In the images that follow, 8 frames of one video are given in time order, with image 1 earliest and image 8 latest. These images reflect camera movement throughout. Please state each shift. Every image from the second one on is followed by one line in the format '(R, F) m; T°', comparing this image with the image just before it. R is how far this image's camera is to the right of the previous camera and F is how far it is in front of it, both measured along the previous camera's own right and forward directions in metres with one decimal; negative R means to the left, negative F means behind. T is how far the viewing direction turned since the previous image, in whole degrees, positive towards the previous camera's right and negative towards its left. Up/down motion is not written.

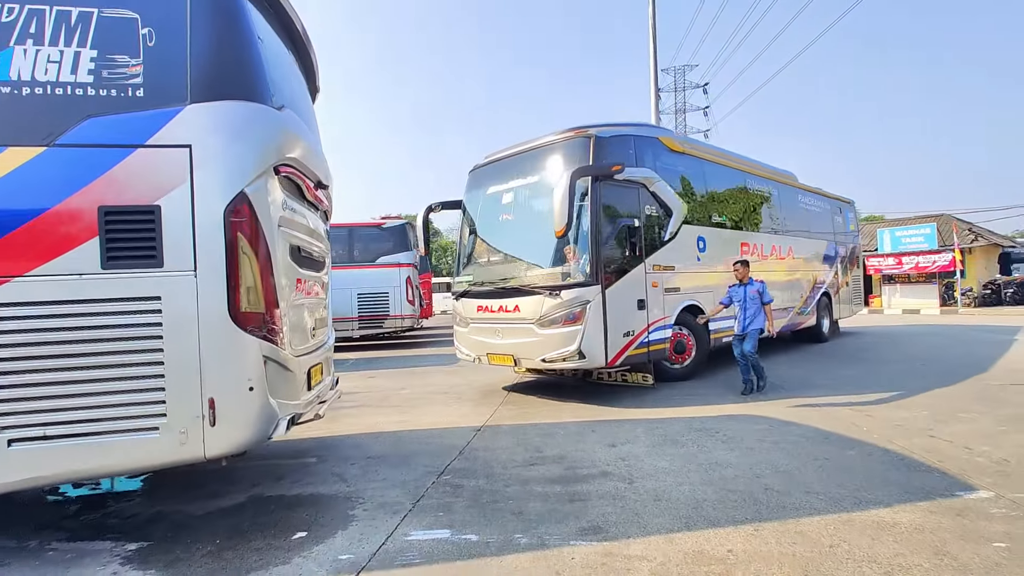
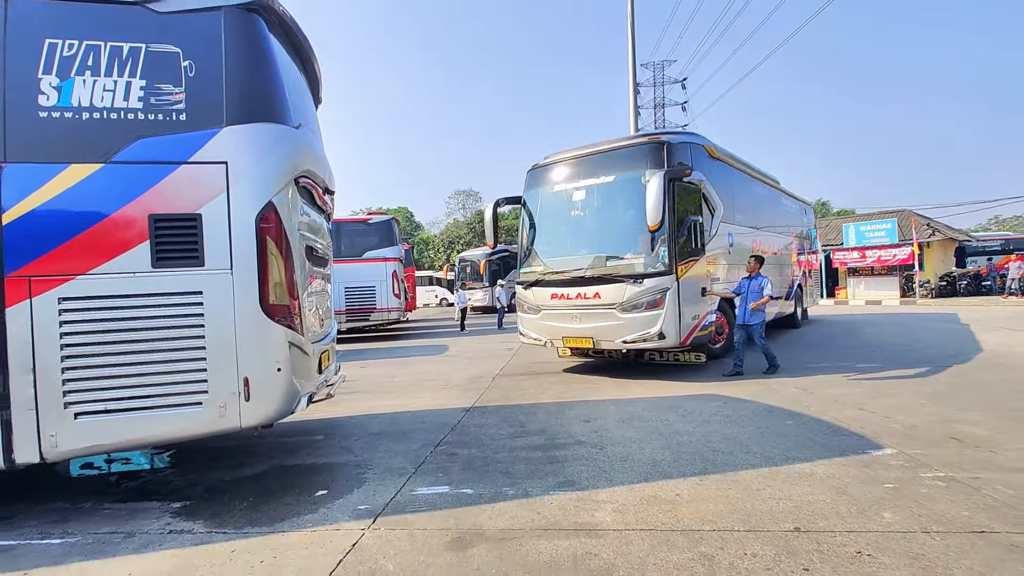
(-0.1, -0.7) m; +2°
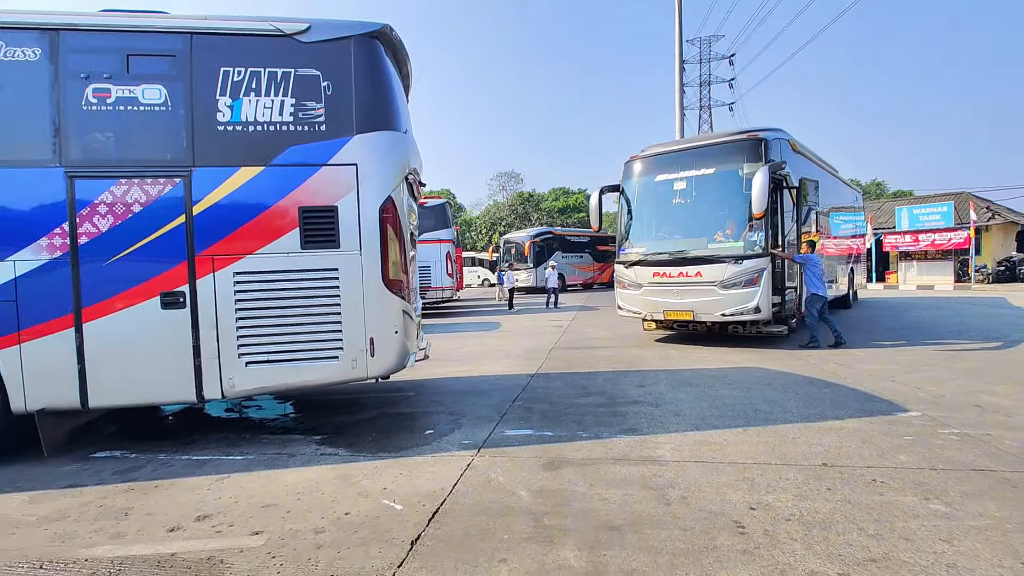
(-0.3, -0.8) m; -4°
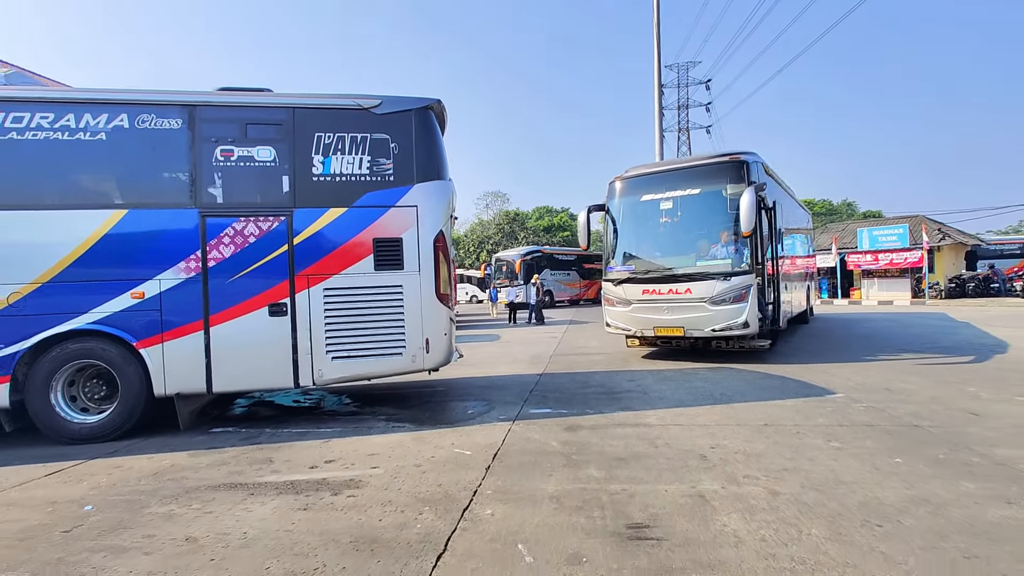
(-0.5, -1.5) m; +2°
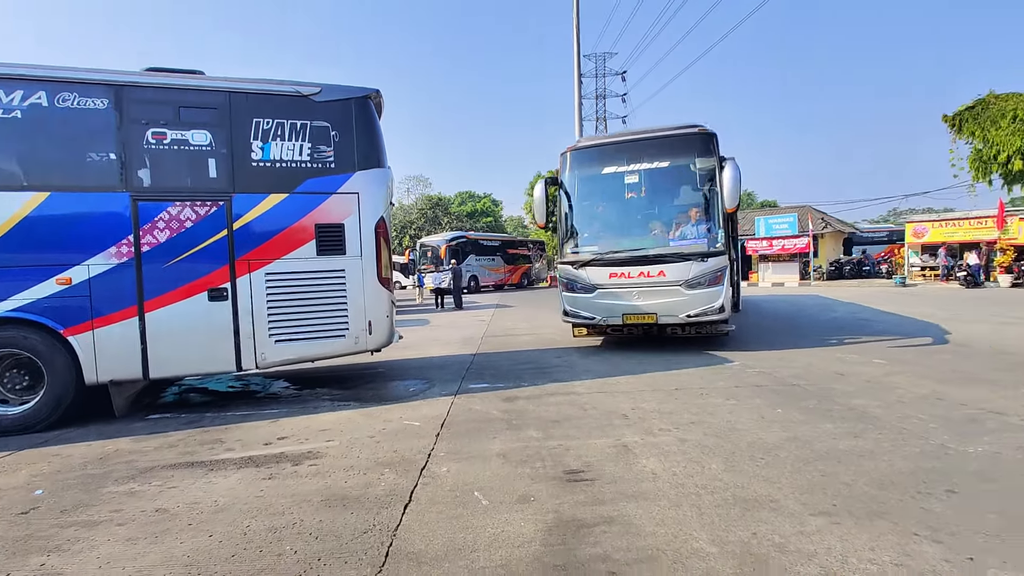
(-0.2, -0.4) m; +8°
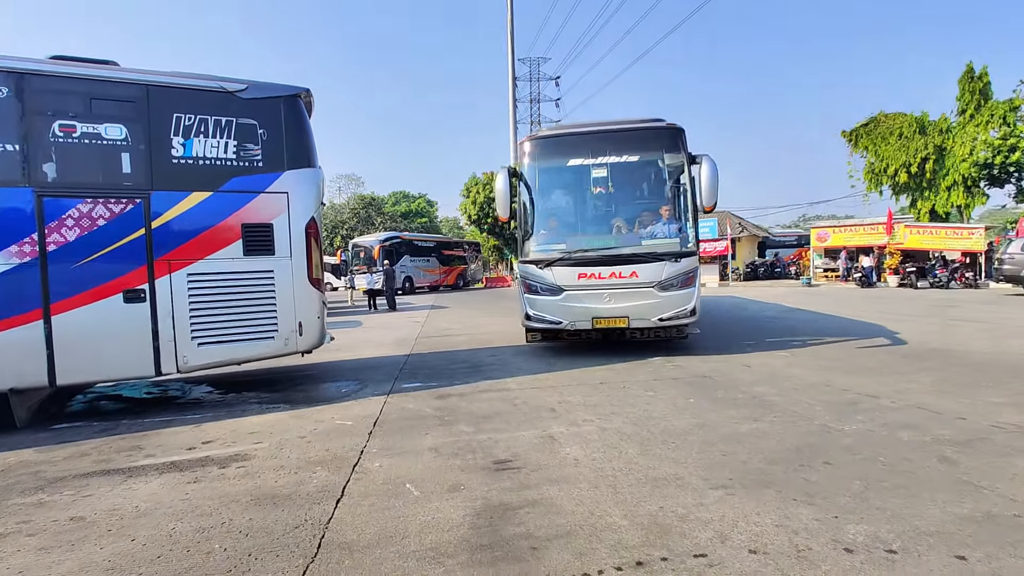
(0.0, -0.2) m; +7°
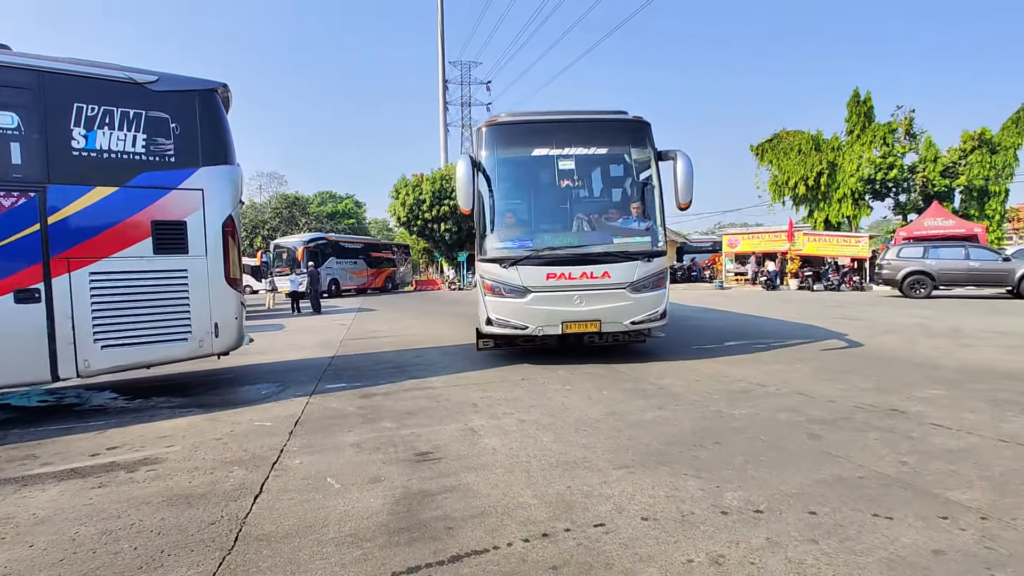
(+0.1, -0.2) m; +7°
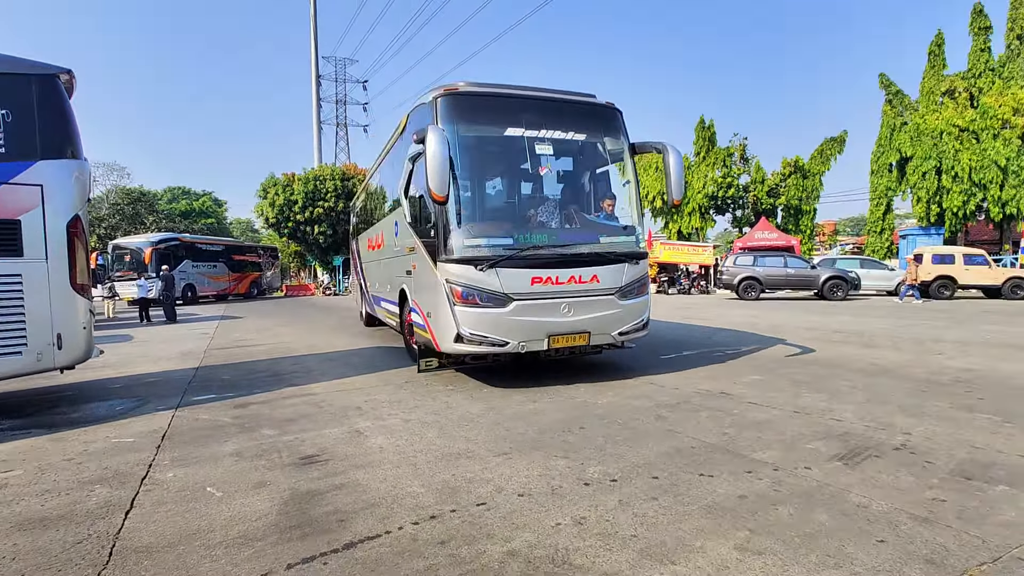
(-0.1, -0.3) m; +13°
